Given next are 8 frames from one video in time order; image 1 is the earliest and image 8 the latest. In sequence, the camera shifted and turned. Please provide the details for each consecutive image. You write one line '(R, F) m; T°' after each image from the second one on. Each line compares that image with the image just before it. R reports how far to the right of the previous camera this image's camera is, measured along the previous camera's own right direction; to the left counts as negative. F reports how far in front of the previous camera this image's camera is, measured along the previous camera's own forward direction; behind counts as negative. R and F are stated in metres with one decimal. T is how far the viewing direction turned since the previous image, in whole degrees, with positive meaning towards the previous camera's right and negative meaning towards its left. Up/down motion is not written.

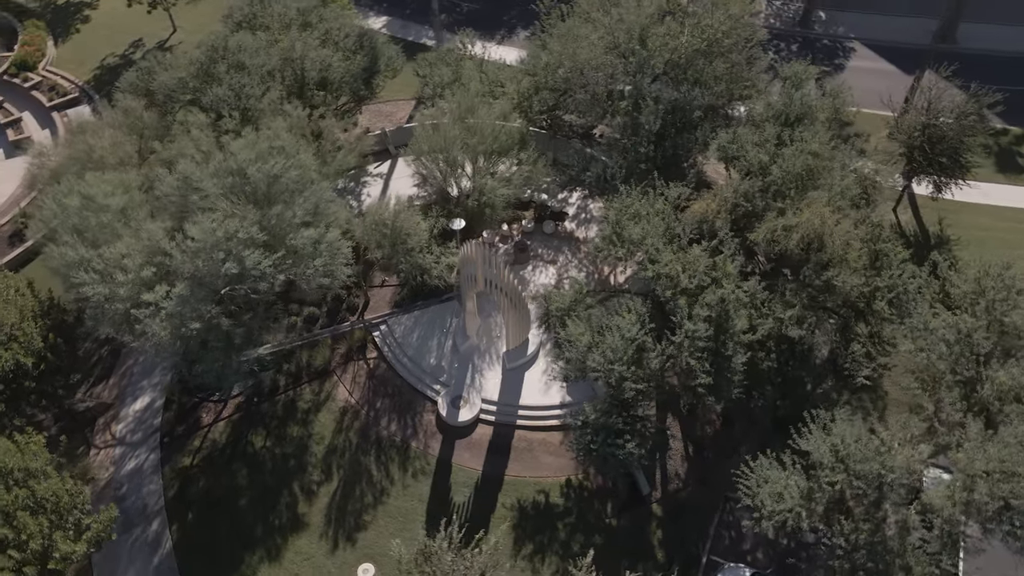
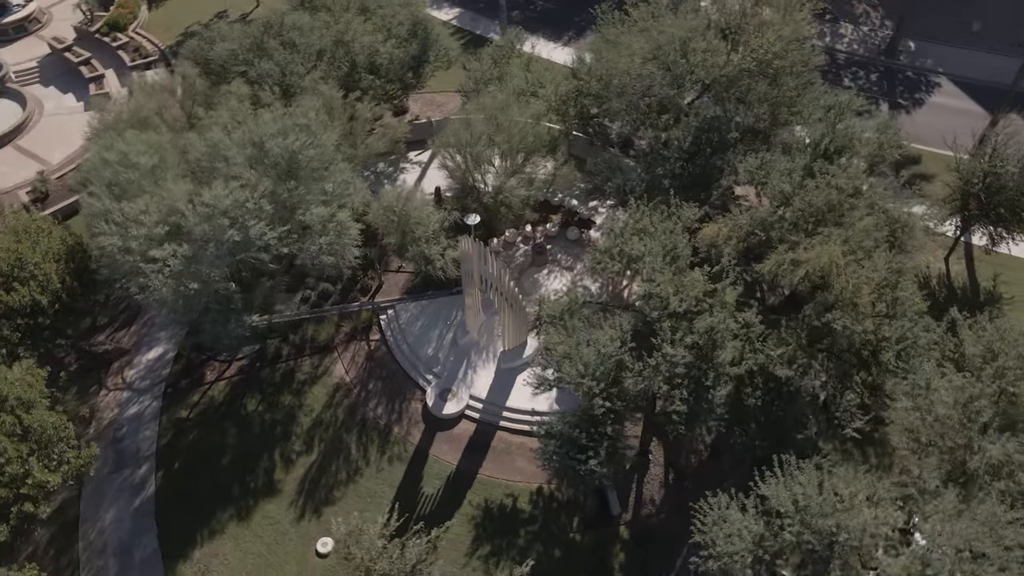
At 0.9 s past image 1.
(+3.2, +0.2) m; -7°
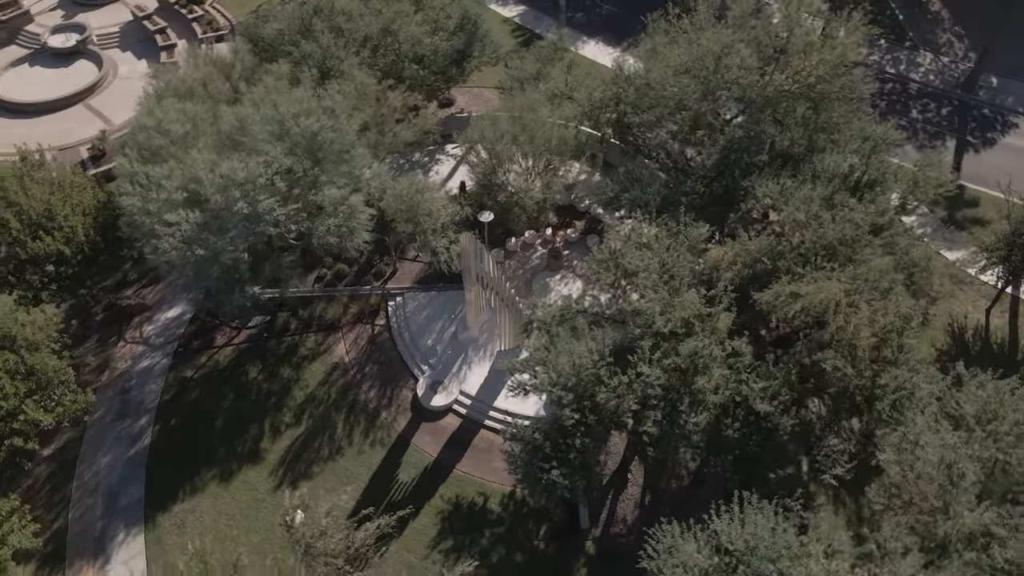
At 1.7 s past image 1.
(+2.8, +0.2) m; -6°
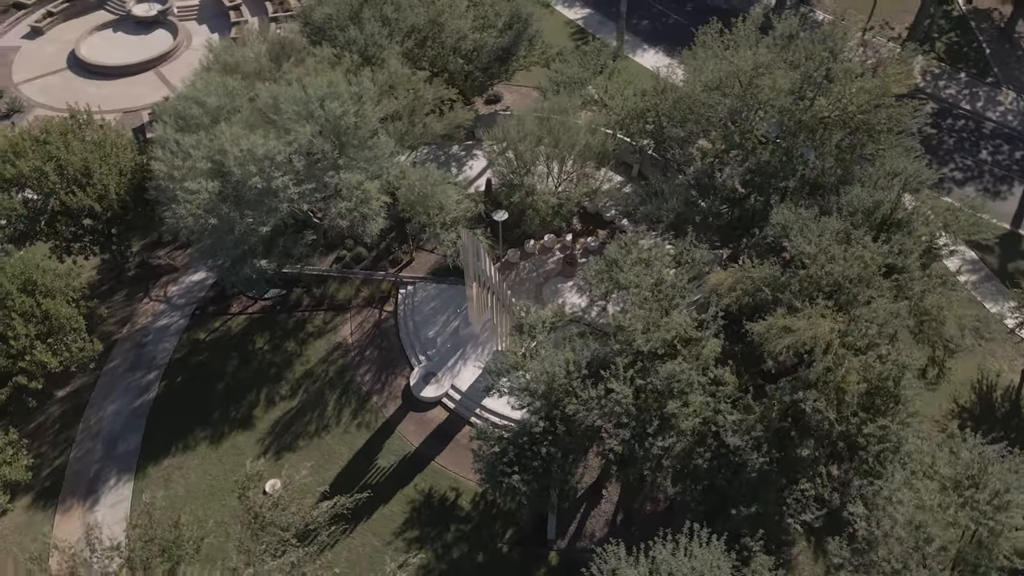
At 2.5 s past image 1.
(+2.8, +0.2) m; -6°
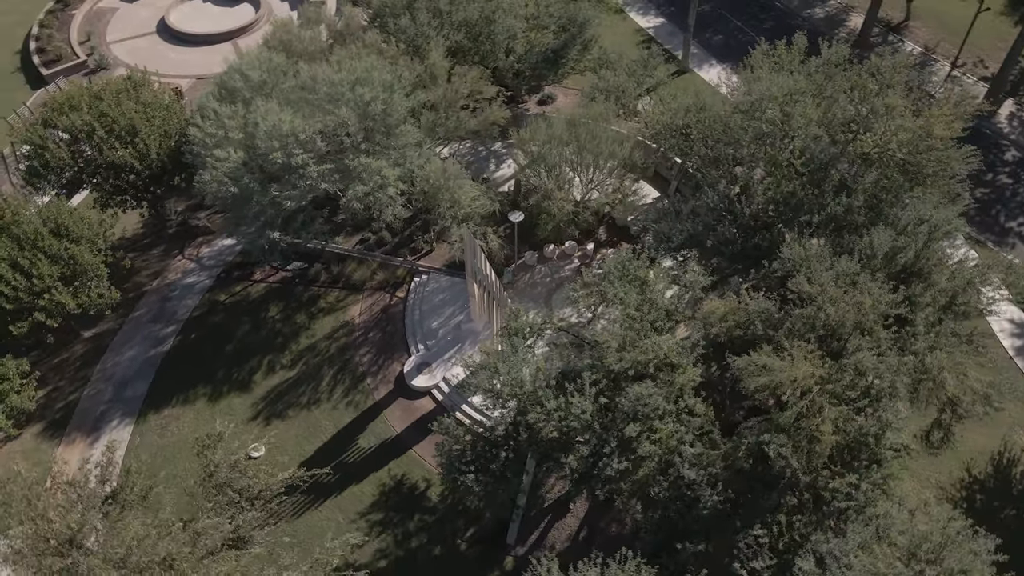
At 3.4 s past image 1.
(+3.2, +0.2) m; -6°
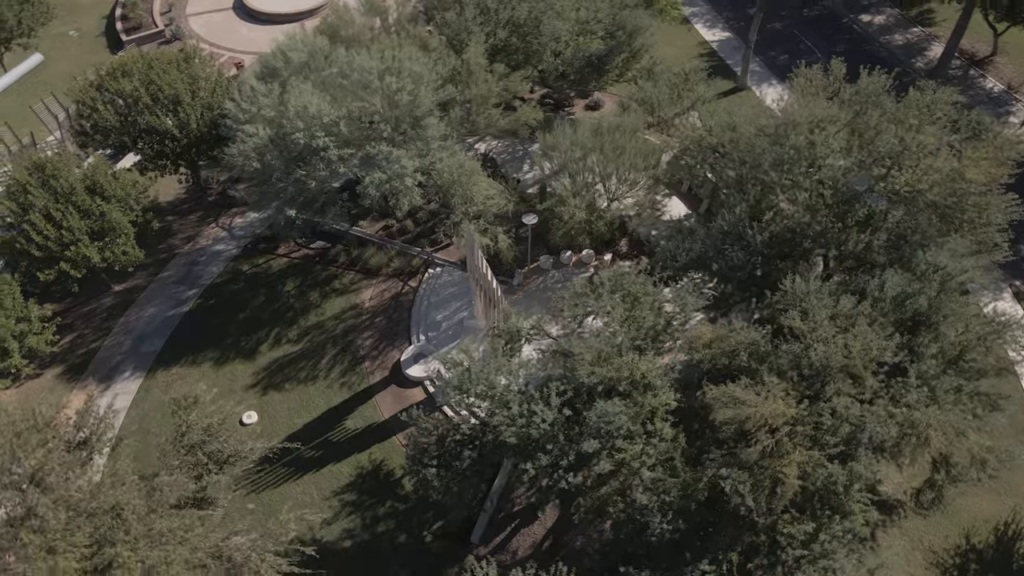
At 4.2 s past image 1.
(+2.8, +0.2) m; -6°
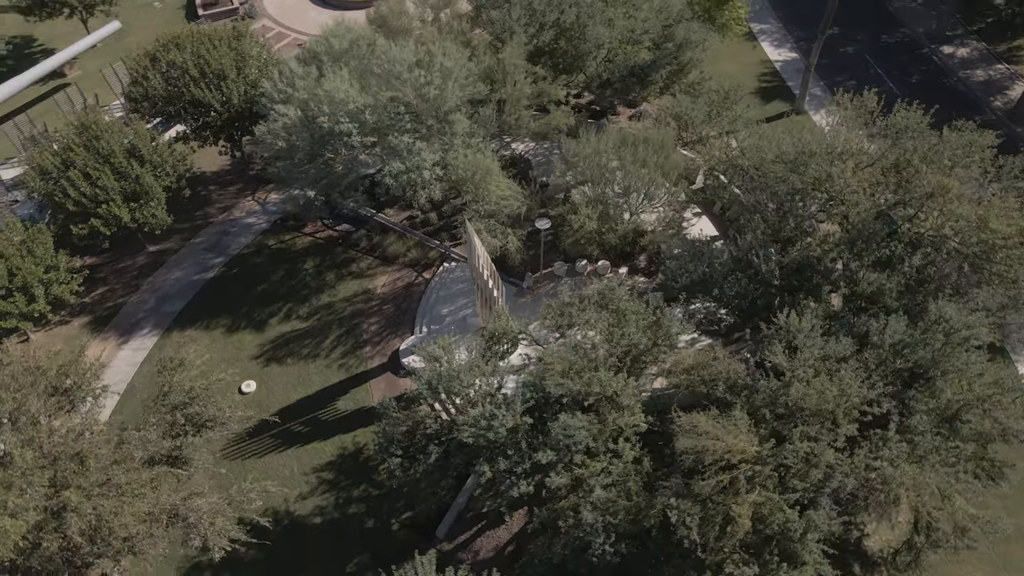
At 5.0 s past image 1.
(+2.8, +0.2) m; -6°
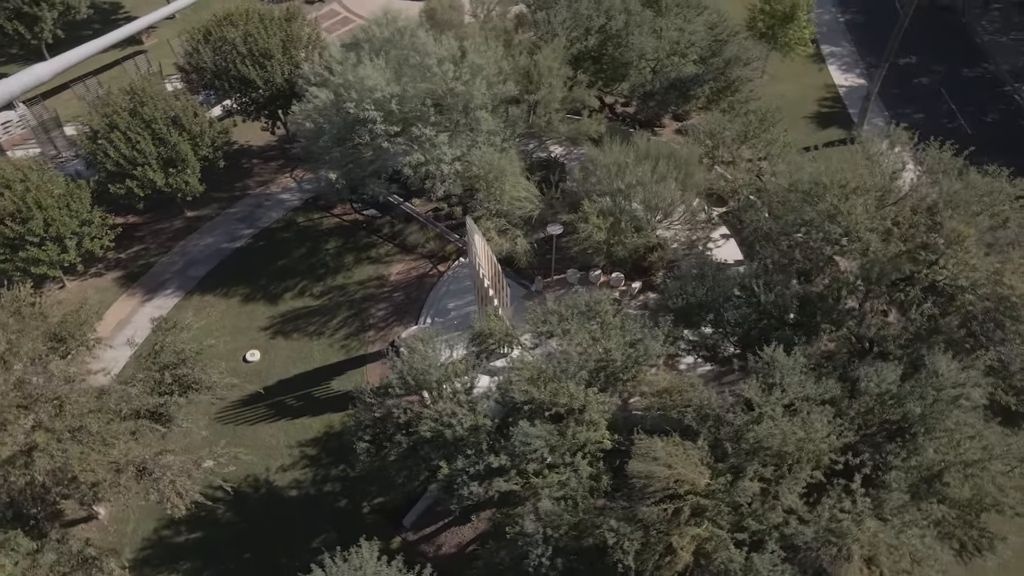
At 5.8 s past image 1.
(+2.8, +0.2) m; -6°
